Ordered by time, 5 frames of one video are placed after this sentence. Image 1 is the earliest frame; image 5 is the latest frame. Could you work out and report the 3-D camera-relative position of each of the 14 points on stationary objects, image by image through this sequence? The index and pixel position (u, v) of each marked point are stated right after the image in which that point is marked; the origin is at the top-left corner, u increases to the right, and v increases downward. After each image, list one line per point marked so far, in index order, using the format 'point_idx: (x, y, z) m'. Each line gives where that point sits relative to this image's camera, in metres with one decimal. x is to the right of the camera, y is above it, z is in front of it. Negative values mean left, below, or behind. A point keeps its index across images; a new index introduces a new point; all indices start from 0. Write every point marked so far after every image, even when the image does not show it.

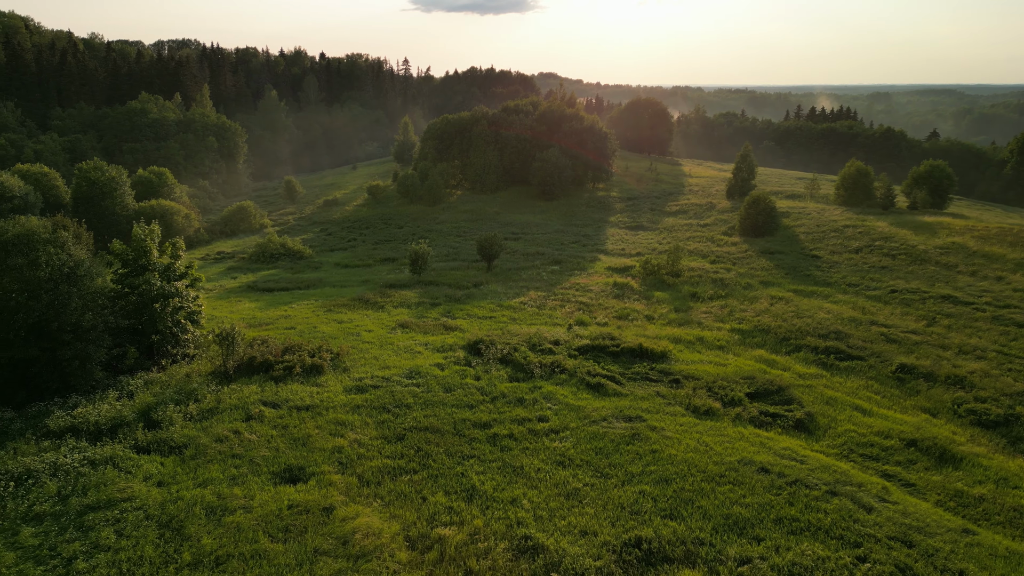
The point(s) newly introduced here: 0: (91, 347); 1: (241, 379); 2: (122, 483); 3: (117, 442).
0: (-8.5, -1.2, +14.0) m
1: (-5.9, -2.0, +15.2) m
2: (-5.9, -2.9, +10.5) m
3: (-6.7, -2.6, +11.9) m
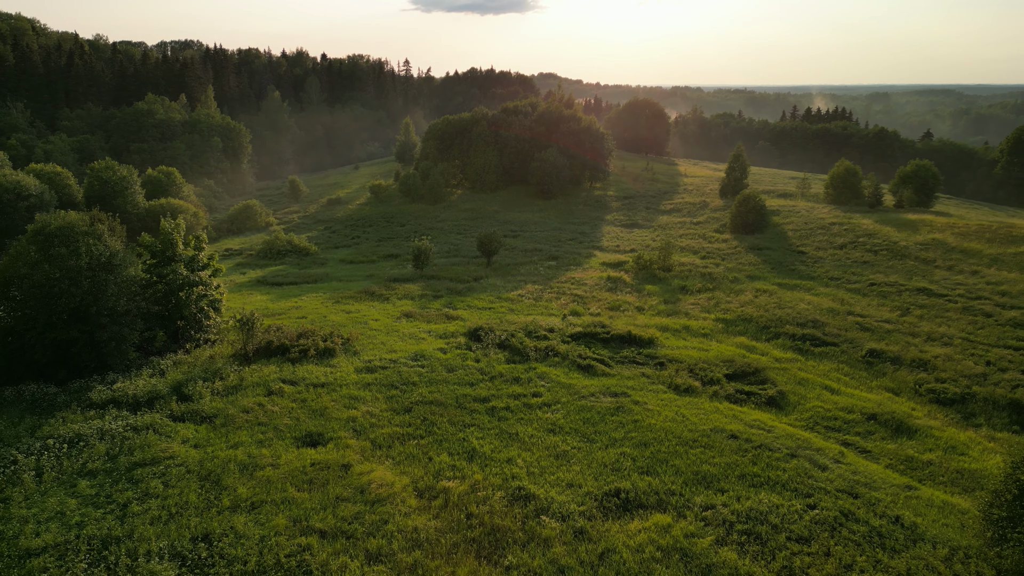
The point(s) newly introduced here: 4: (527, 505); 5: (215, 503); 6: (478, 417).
0: (-8.6, -0.9, +15.4) m
1: (-6.0, -1.7, +16.5) m
2: (-5.9, -2.6, +11.8) m
3: (-6.8, -2.3, +13.3) m
4: (+0.2, -3.2, +10.2) m
5: (-4.3, -3.1, +10.1) m
6: (-0.7, -2.5, +13.4) m
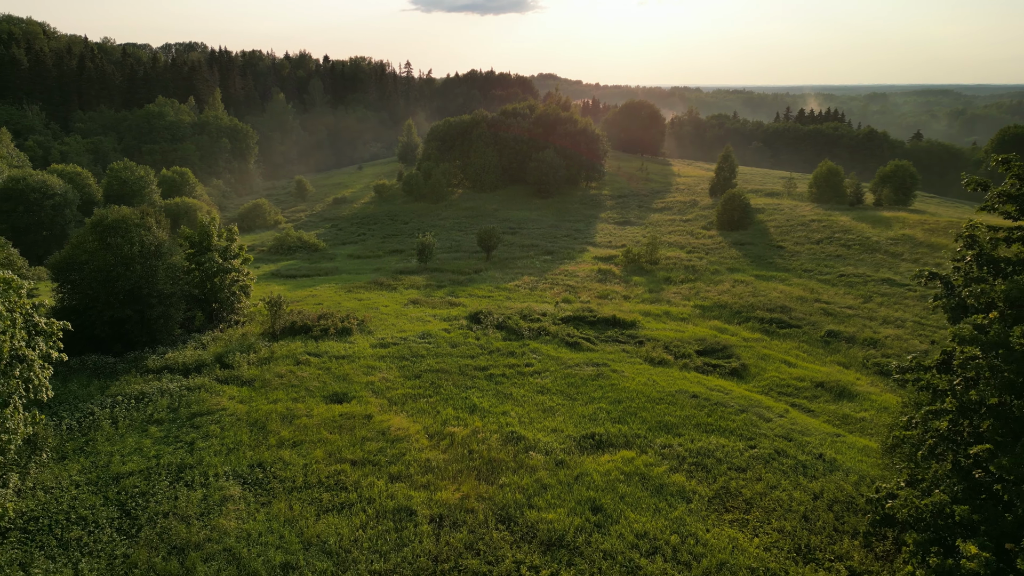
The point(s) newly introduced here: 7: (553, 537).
0: (-8.7, -0.6, +17.7) m
1: (-6.1, -1.3, +18.8) m
2: (-6.1, -2.3, +14.1) m
3: (-6.9, -1.9, +15.5) m
4: (+0.1, -2.8, +12.4) m
5: (-4.4, -2.7, +12.3) m
6: (-0.8, -2.1, +15.7) m
7: (+0.6, -3.4, +9.6) m
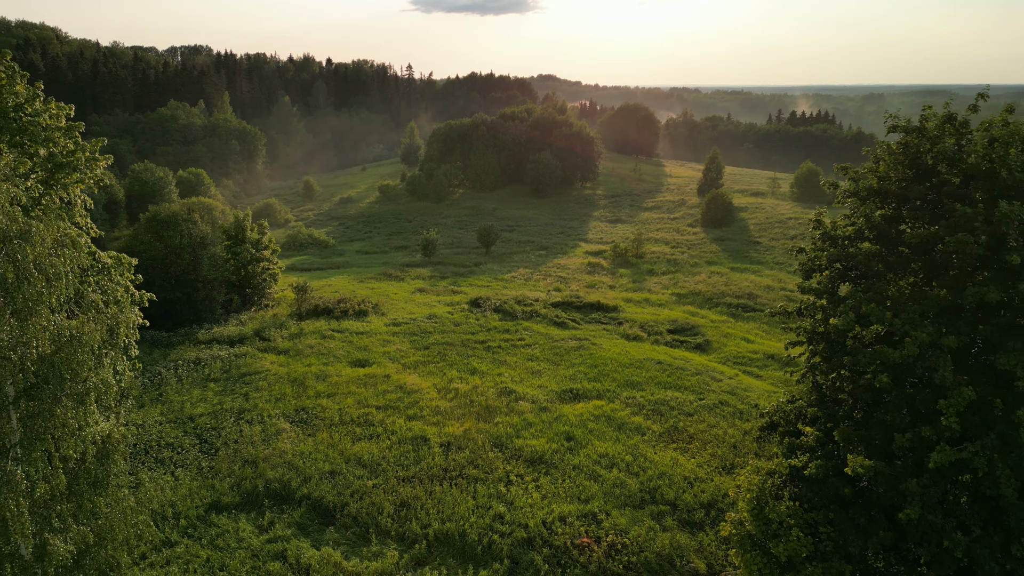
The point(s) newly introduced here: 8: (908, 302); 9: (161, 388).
0: (-8.8, -0.1, +20.5) m
1: (-6.2, -0.9, +21.7) m
2: (-6.2, -1.9, +17.0) m
3: (-7.1, -1.5, +18.4) m
4: (0.0, -2.4, +15.3) m
5: (-4.6, -2.3, +15.2) m
6: (-0.9, -1.7, +18.5) m
7: (+0.4, -3.0, +12.5) m
8: (+4.5, -0.2, +7.9) m
9: (-7.8, -2.2, +15.4) m
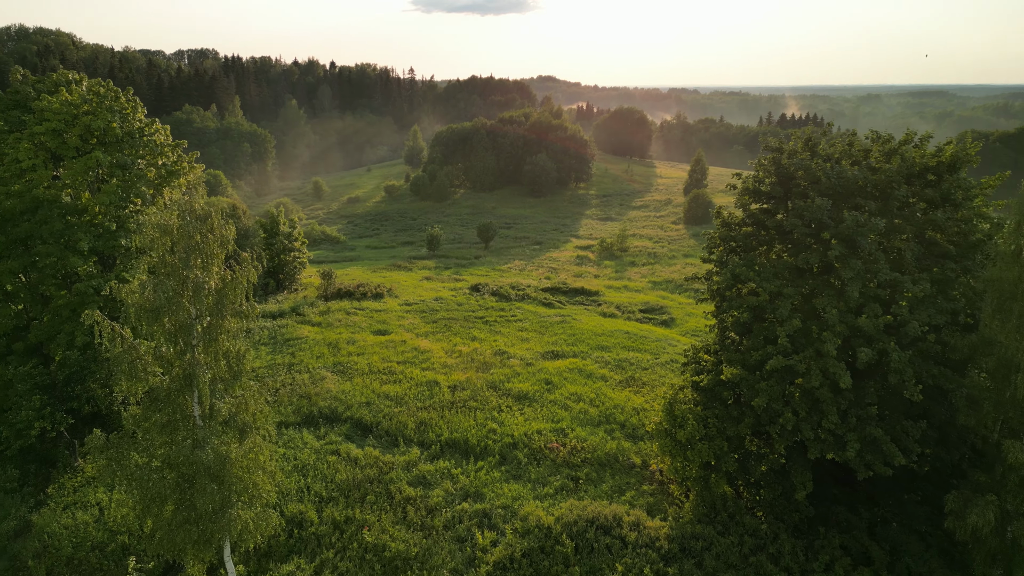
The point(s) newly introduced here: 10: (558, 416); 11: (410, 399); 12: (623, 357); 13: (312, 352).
0: (-9.0, +0.4, +24.3) m
1: (-6.4, -0.4, +25.5) m
2: (-6.4, -1.3, +20.8) m
3: (-7.3, -1.0, +22.2) m
4: (-0.2, -1.8, +19.1) m
5: (-4.8, -1.8, +19.0) m
6: (-1.1, -1.1, +22.3) m
7: (+0.2, -2.5, +16.3) m
8: (+4.3, +0.4, +11.7) m
9: (-8.0, -1.7, +19.2) m
10: (+1.0, -2.8, +15.1) m
11: (-2.3, -2.5, +15.7) m
12: (+3.1, -1.9, +19.2) m
13: (-5.4, -1.8, +19.0) m
